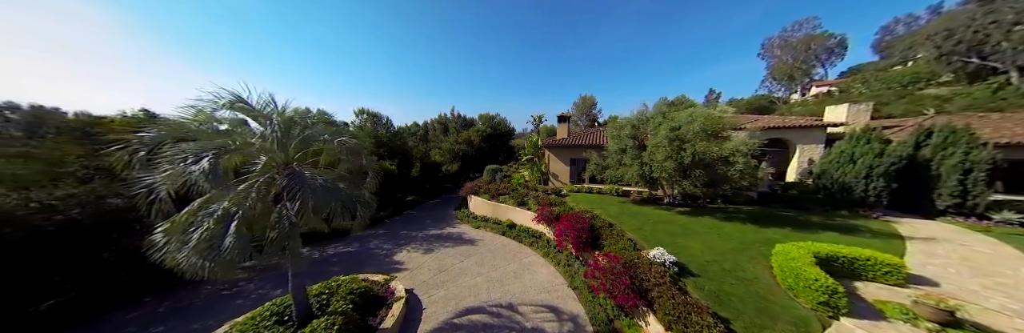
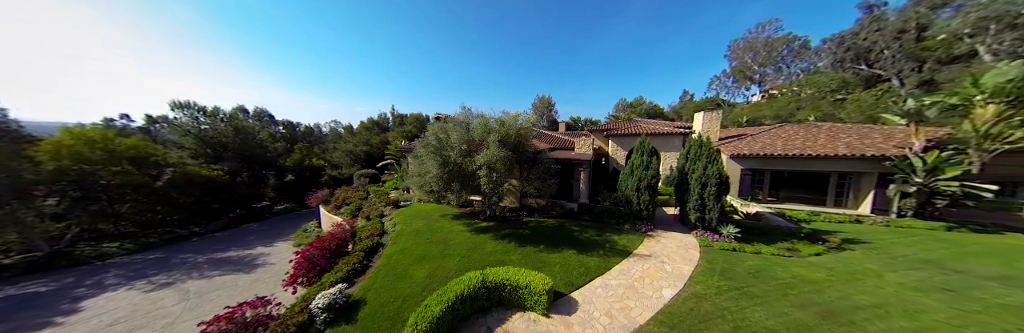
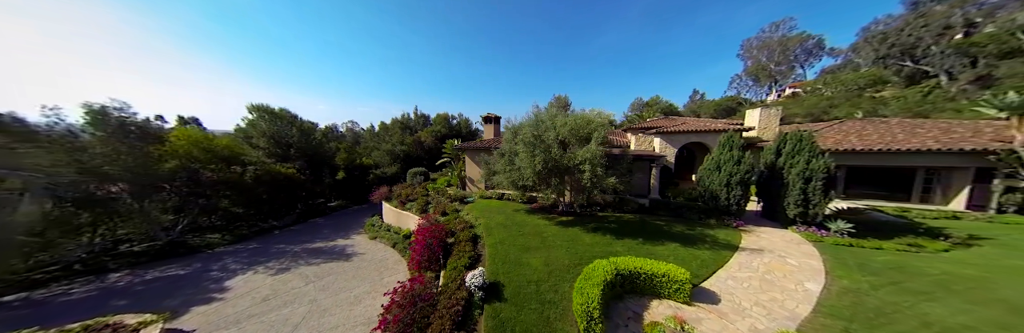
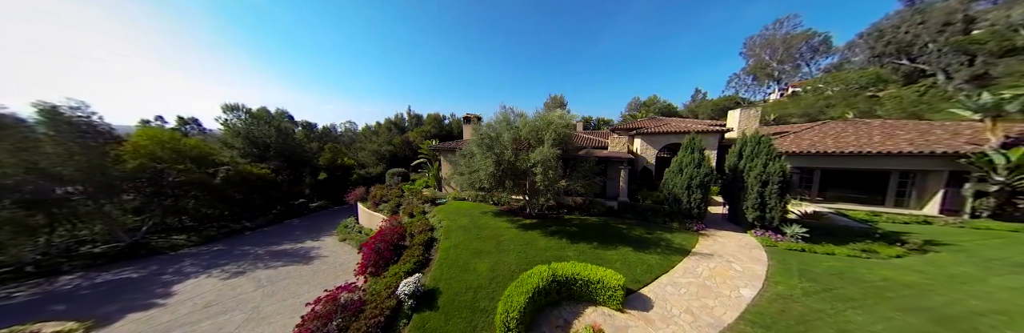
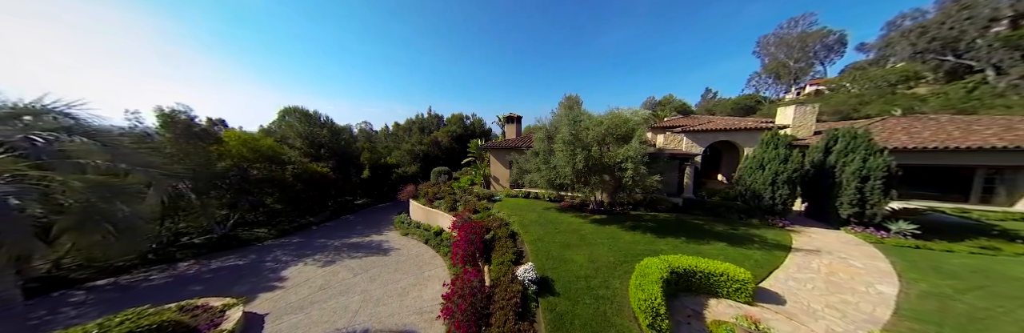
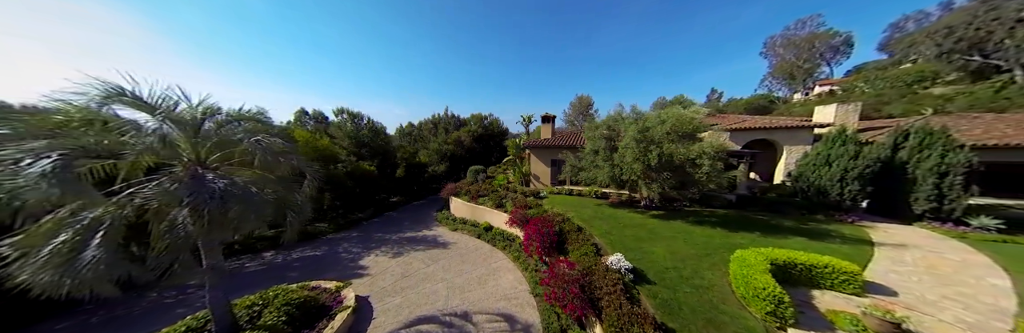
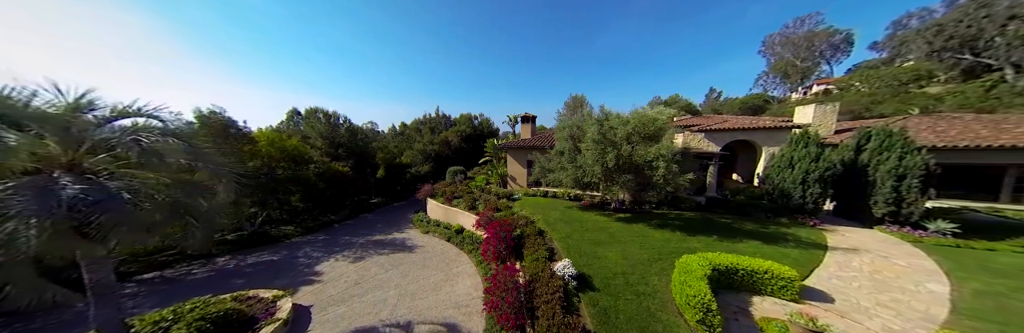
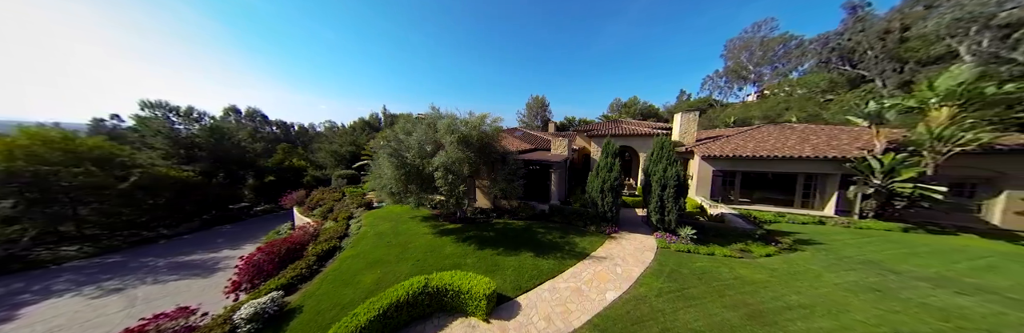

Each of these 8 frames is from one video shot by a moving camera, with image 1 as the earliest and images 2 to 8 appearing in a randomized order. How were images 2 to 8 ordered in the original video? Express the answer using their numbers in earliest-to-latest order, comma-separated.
6, 7, 5, 3, 4, 2, 8
